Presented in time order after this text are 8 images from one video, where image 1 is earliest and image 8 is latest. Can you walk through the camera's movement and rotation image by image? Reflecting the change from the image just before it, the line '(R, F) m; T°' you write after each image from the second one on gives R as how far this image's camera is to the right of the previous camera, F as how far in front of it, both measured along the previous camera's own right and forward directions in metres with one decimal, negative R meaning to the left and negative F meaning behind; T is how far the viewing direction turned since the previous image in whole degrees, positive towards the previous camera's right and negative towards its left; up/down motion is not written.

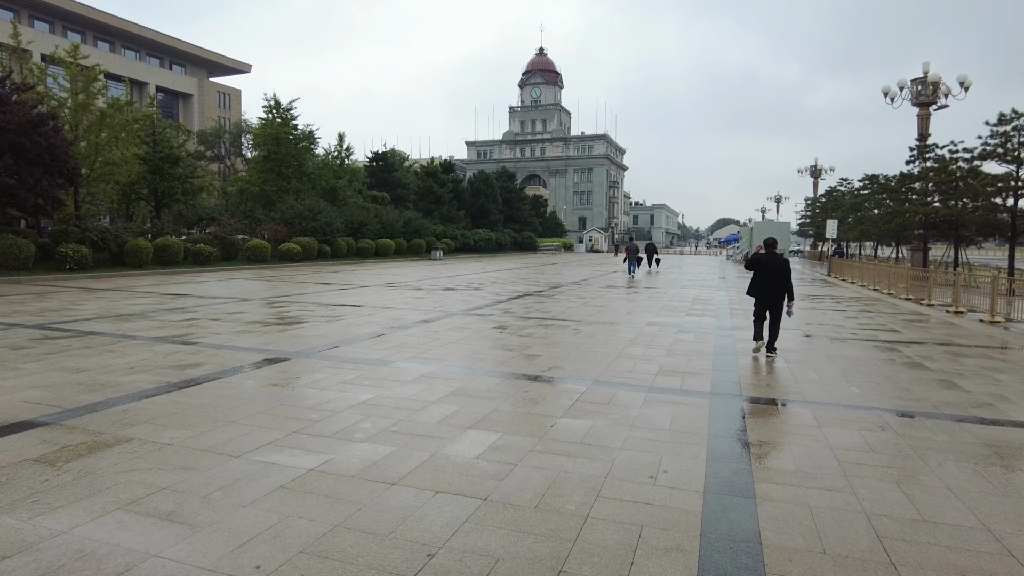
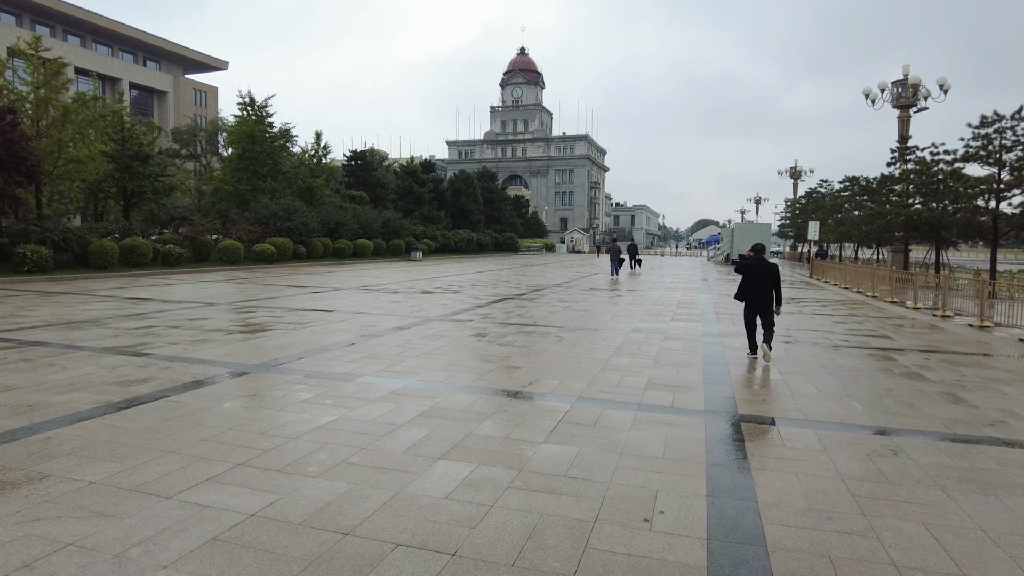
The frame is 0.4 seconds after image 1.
(0.0, +0.5) m; +2°
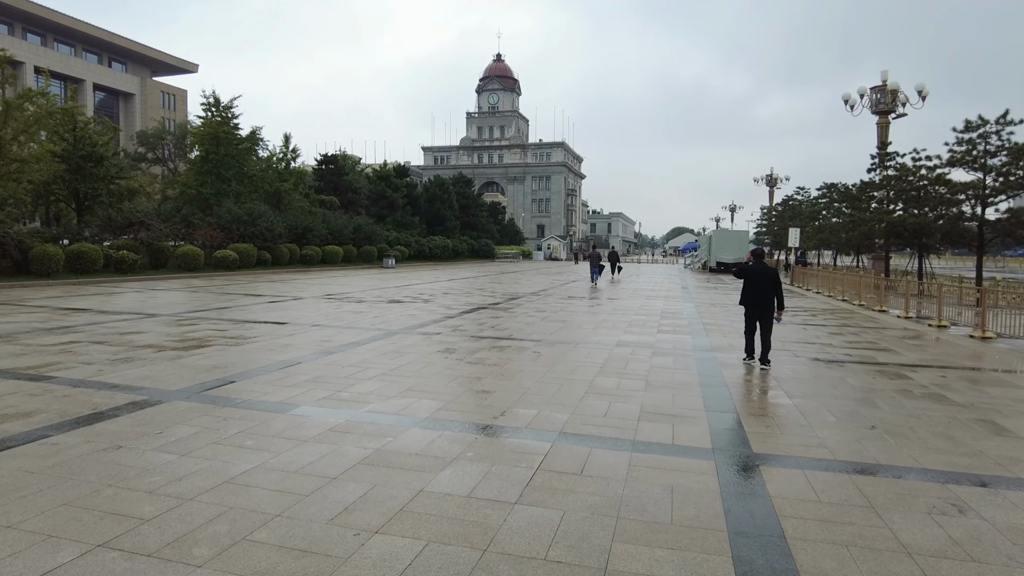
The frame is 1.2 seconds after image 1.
(+0.1, +1.0) m; +2°
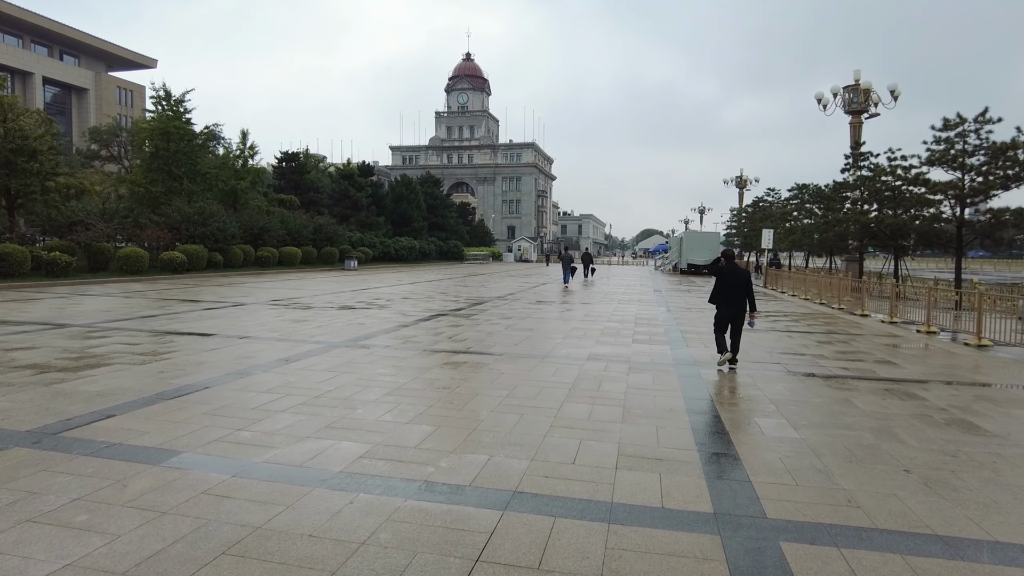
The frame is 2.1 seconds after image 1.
(+0.2, +1.2) m; +2°
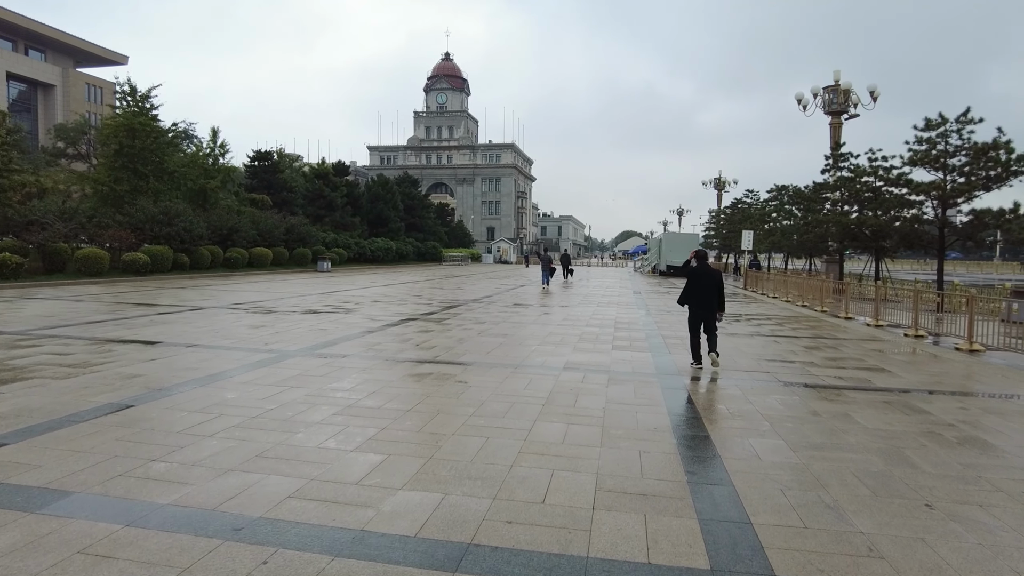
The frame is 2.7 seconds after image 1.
(+0.1, +0.6) m; +2°
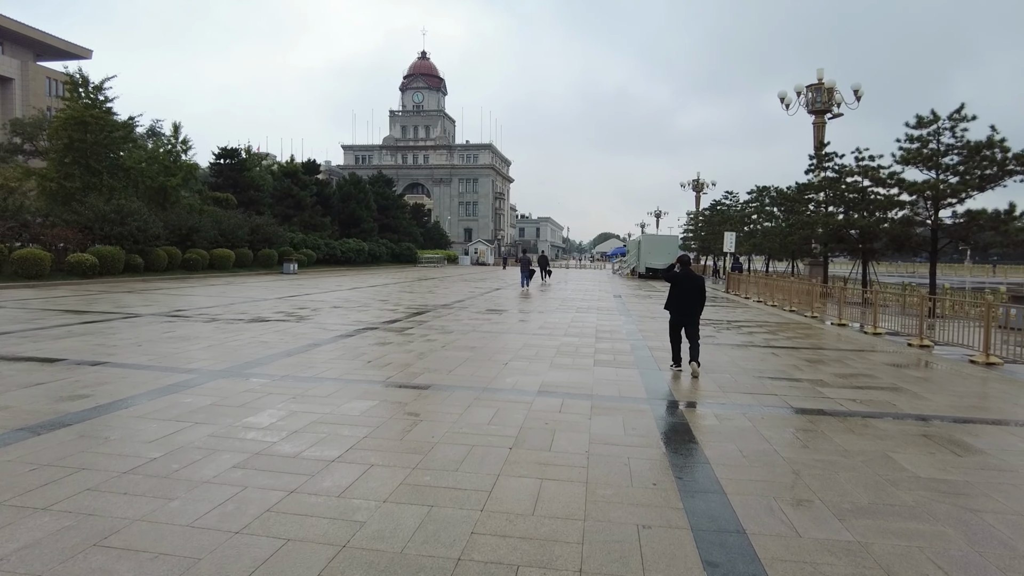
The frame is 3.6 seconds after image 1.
(+0.1, +1.2) m; +2°
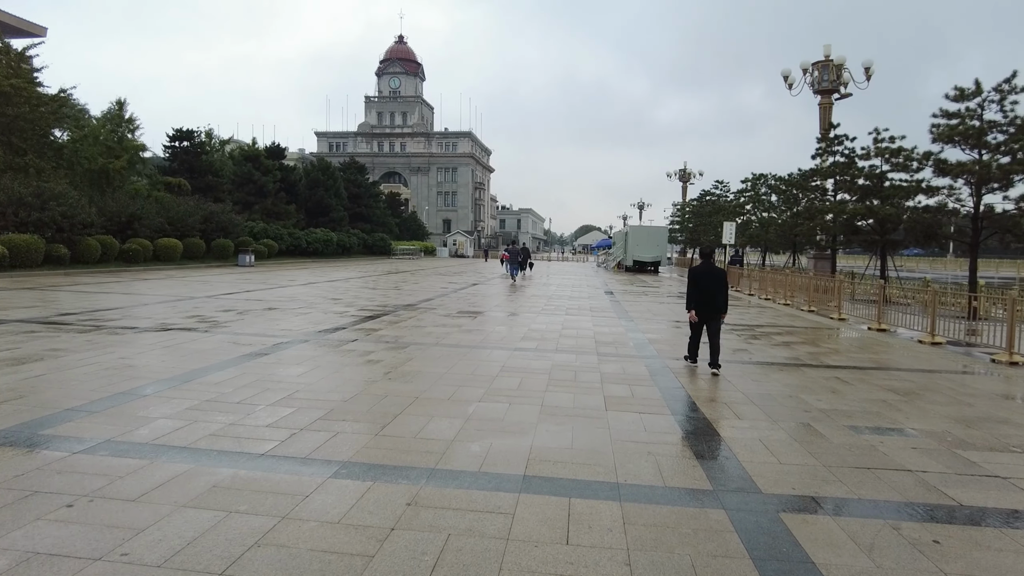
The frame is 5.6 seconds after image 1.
(+0.1, +2.7) m; +2°
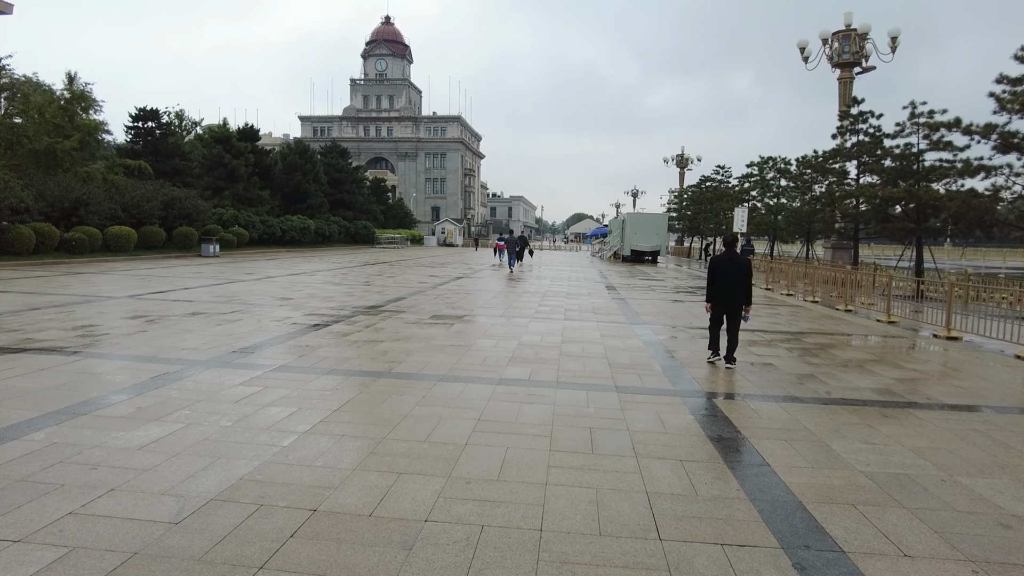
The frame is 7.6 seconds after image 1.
(+0.1, +2.6) m; +1°
